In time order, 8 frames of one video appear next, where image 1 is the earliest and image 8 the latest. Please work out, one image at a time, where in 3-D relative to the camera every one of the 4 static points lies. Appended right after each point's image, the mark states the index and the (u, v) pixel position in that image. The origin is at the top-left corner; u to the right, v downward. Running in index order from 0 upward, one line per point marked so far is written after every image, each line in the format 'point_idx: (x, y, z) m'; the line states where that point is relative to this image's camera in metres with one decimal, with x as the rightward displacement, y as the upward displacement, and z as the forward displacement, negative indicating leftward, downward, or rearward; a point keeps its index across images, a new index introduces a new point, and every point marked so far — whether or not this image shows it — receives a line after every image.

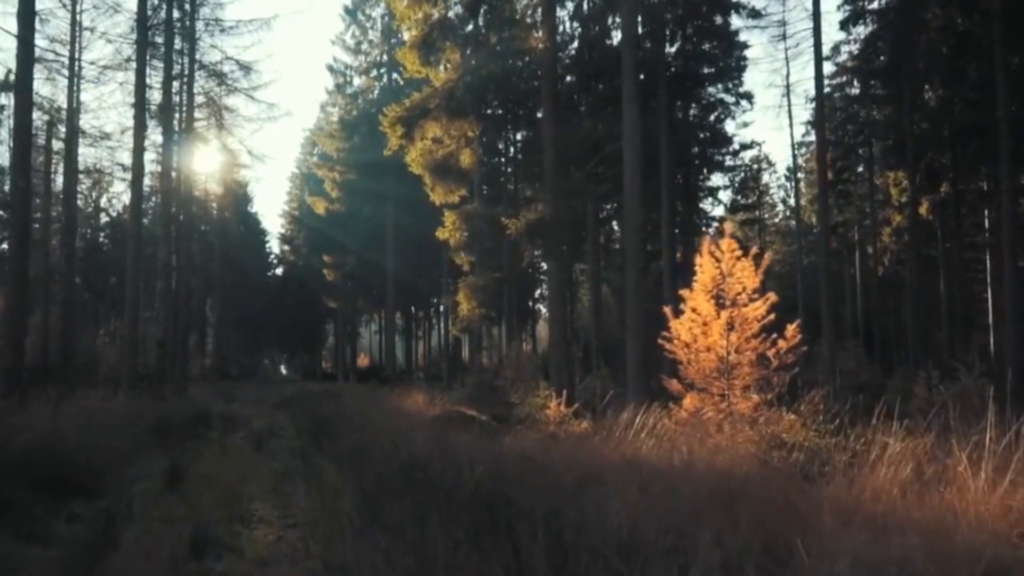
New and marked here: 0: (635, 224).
0: (+1.7, +0.9, +16.3) m
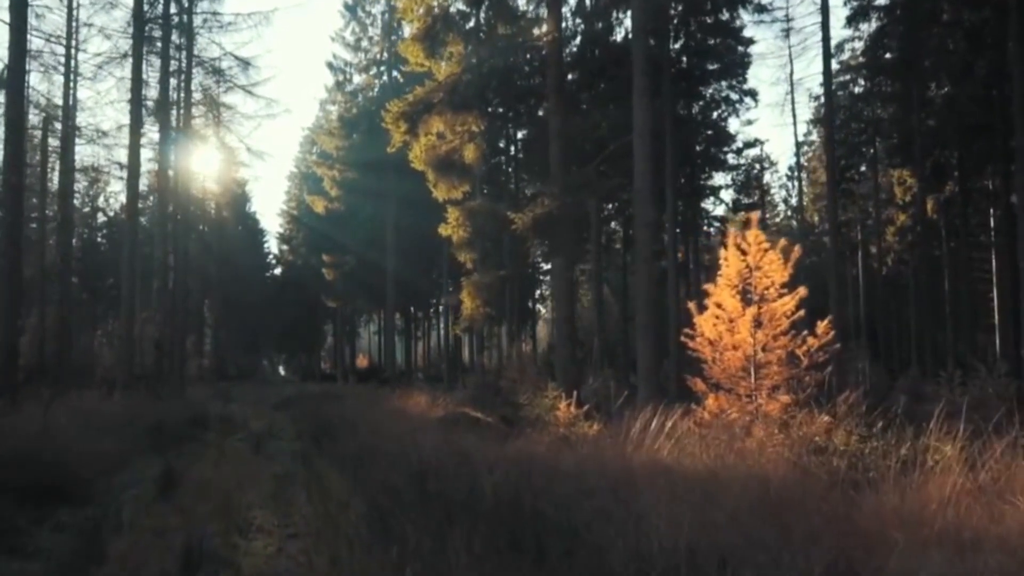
0: (+1.8, +0.9, +15.8) m
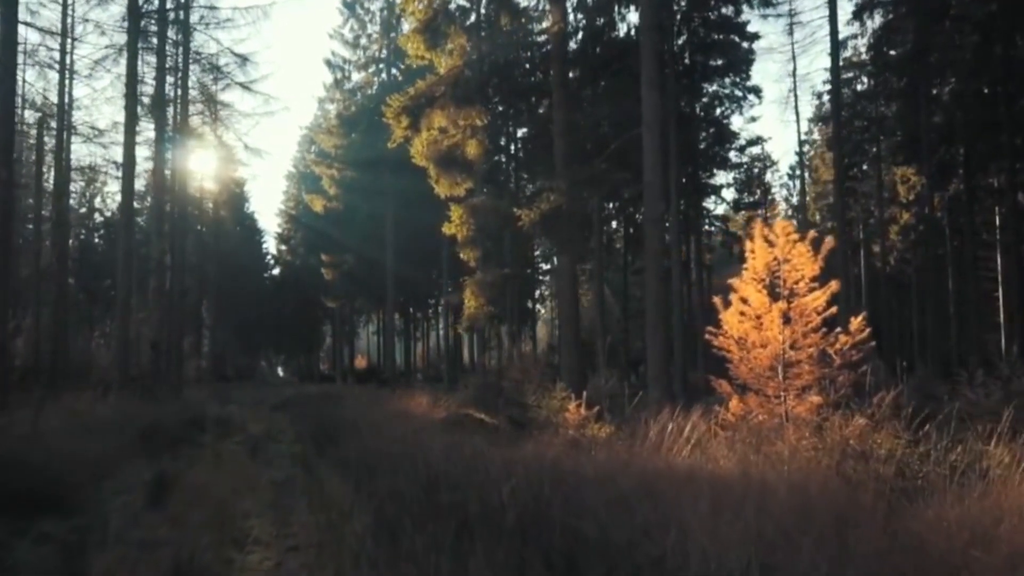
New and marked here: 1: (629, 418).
0: (+1.9, +1.0, +15.4) m
1: (+1.3, -1.4, +12.3) m
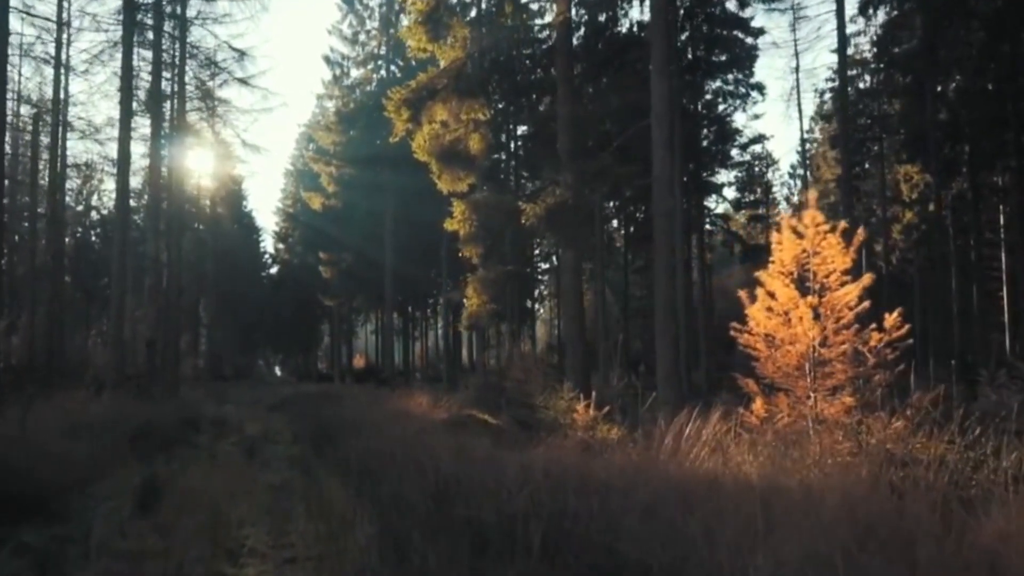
0: (+2.0, +1.0, +14.9) m
1: (+1.3, -1.4, +11.9) m
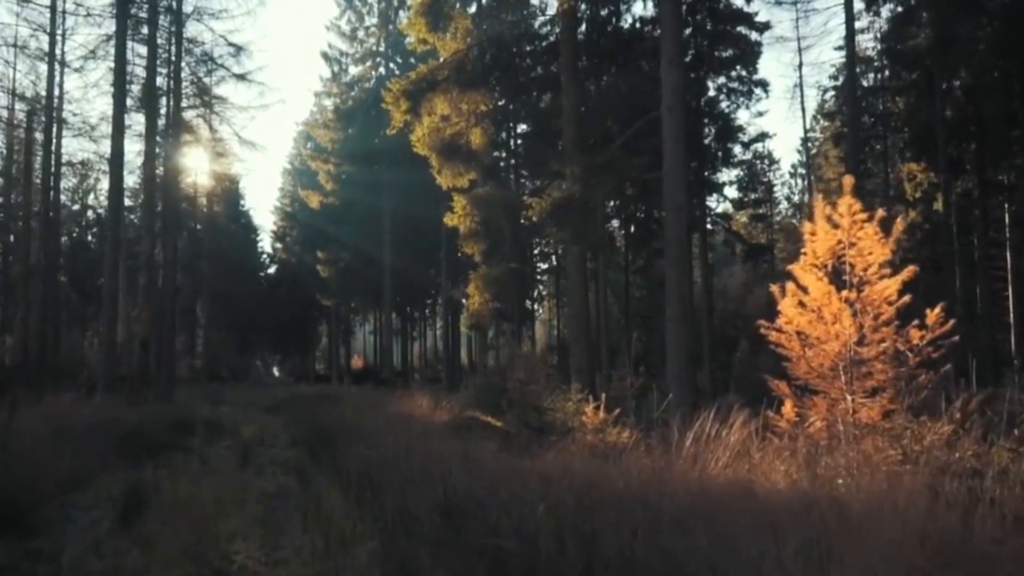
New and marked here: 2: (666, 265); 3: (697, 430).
0: (+2.0, +1.0, +14.4) m
1: (+1.4, -1.3, +11.3) m
2: (+1.9, +0.3, +14.4) m
3: (+1.4, -1.1, +8.7) m
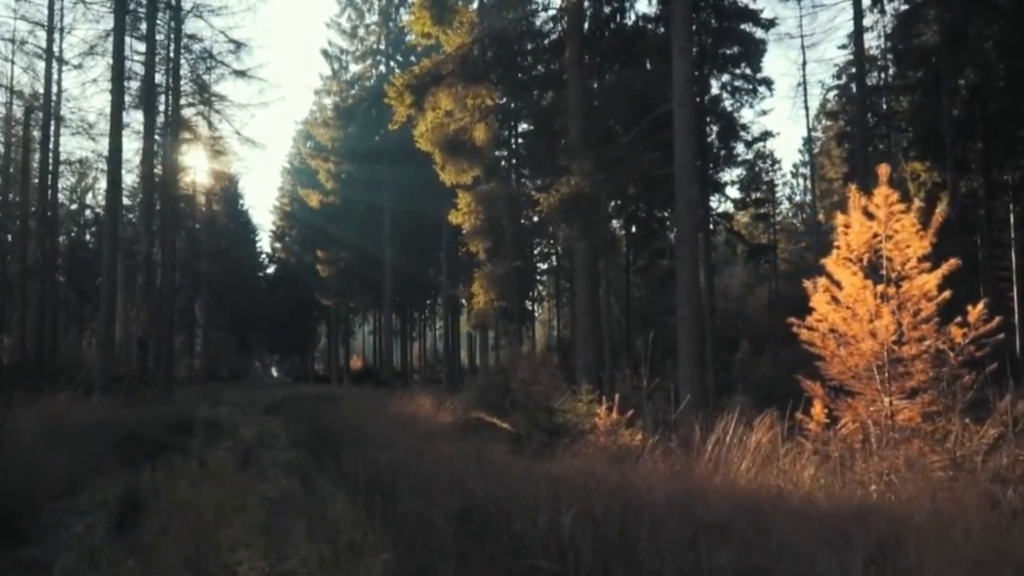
0: (+2.1, +1.1, +14.0) m
1: (+1.5, -1.3, +11.0) m
2: (+2.0, +0.3, +14.0) m
3: (+1.5, -1.0, +8.3) m
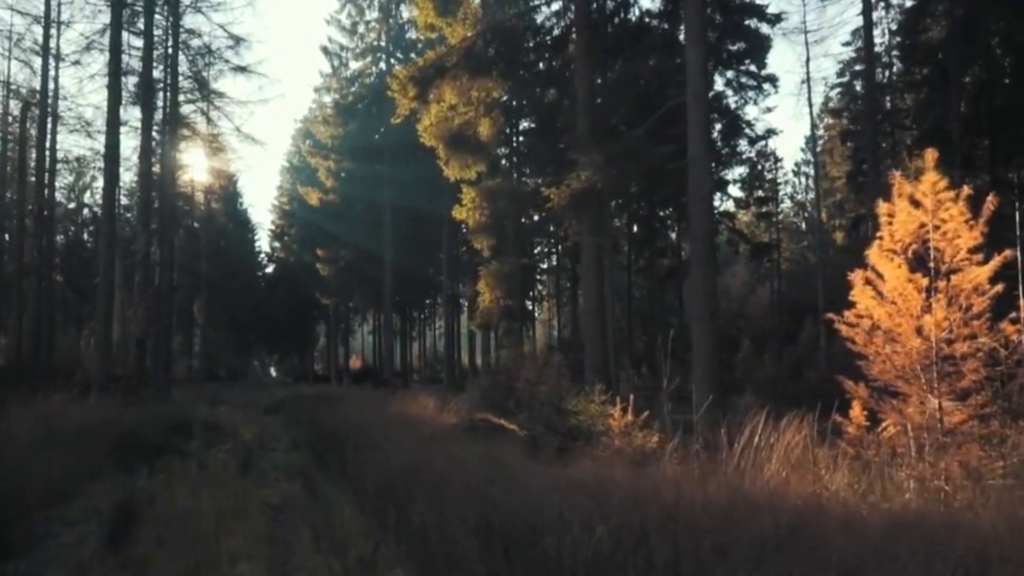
0: (+2.2, +1.1, +13.6) m
1: (+1.6, -1.3, +10.6) m
2: (+2.1, +0.3, +13.6) m
3: (+1.6, -1.0, +7.9) m
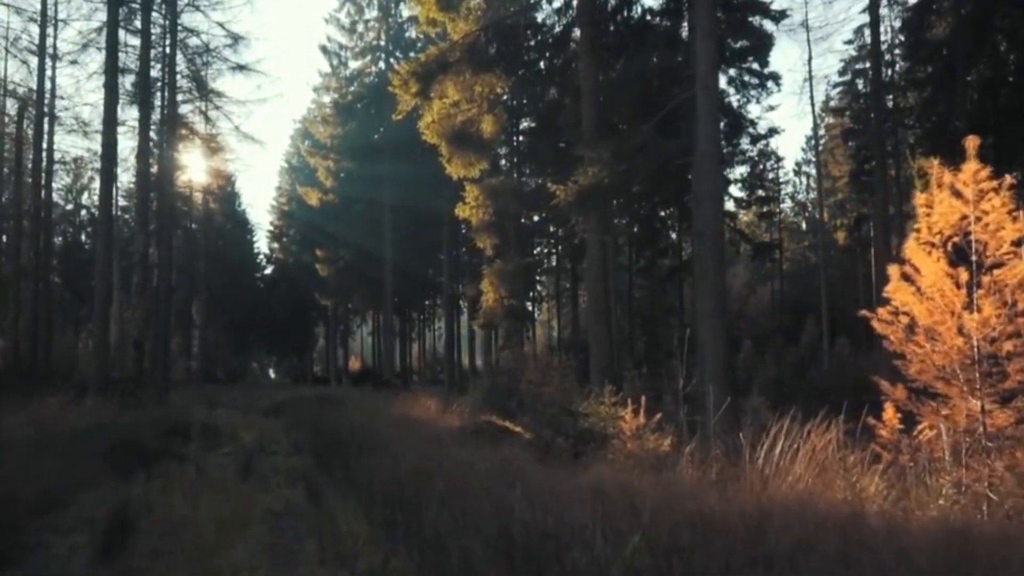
0: (+2.3, +1.1, +13.3) m
1: (+1.7, -1.2, +10.2) m
2: (+2.2, +0.4, +13.3) m
3: (+1.7, -1.0, +7.6) m
